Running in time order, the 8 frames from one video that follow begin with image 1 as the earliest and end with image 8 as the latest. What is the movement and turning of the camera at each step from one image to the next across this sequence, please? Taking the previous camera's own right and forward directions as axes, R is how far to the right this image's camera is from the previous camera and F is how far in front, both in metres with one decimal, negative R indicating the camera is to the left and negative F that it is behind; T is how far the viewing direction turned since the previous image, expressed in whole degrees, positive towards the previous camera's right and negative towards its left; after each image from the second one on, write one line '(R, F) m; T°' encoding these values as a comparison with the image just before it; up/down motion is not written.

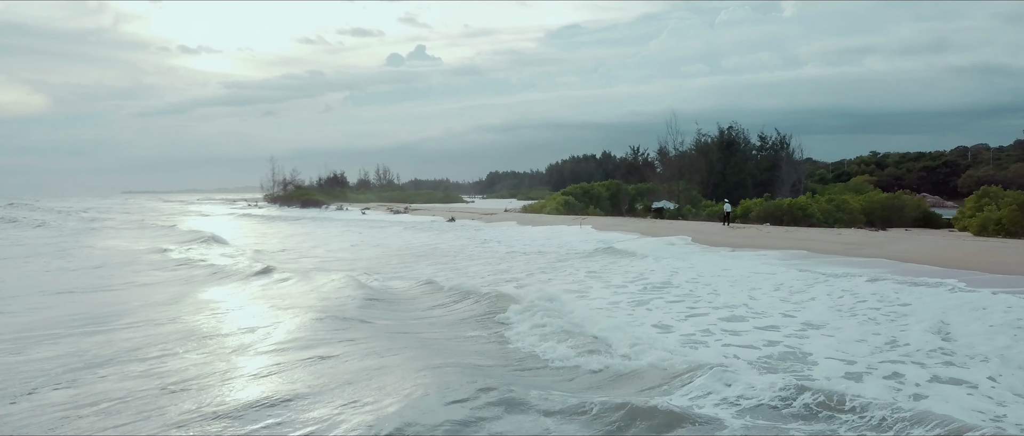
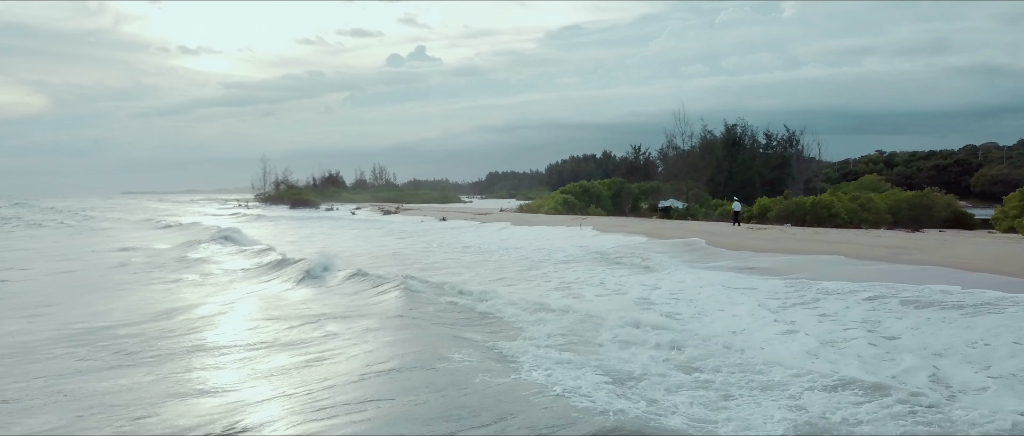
(+0.2, +2.1) m; 0°
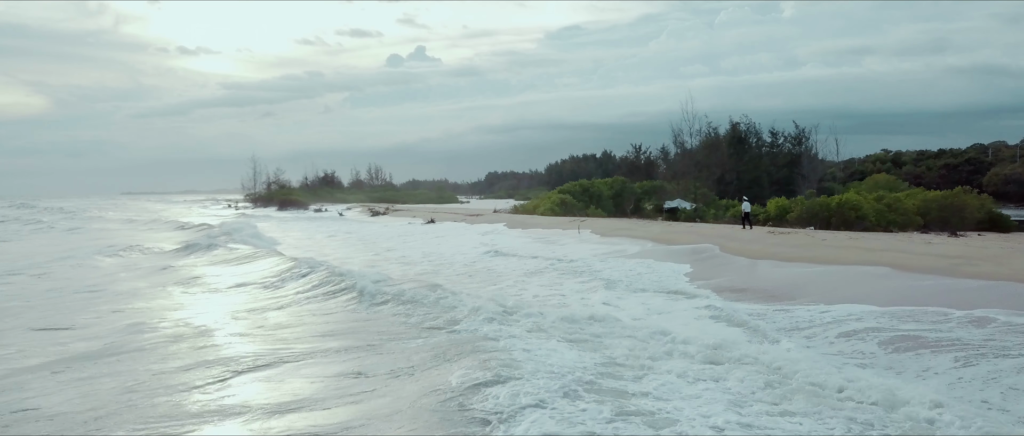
(+0.3, +2.0) m; 0°
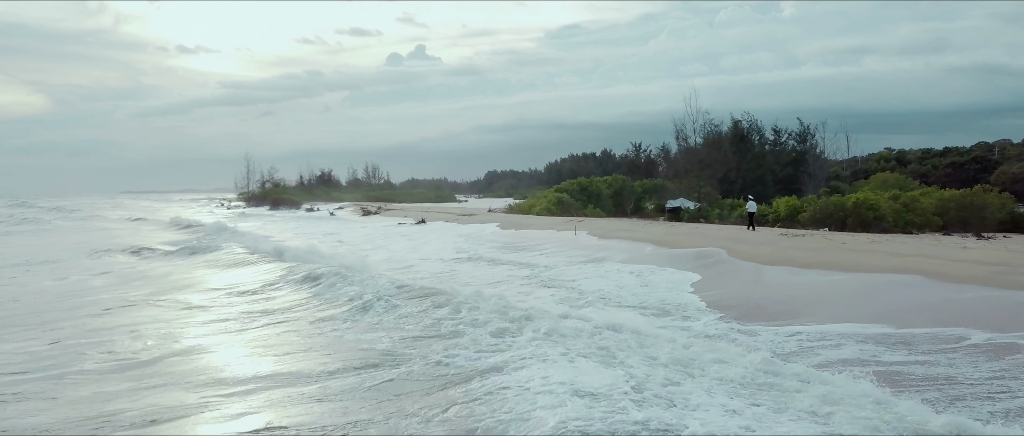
(+0.2, +1.2) m; 0°
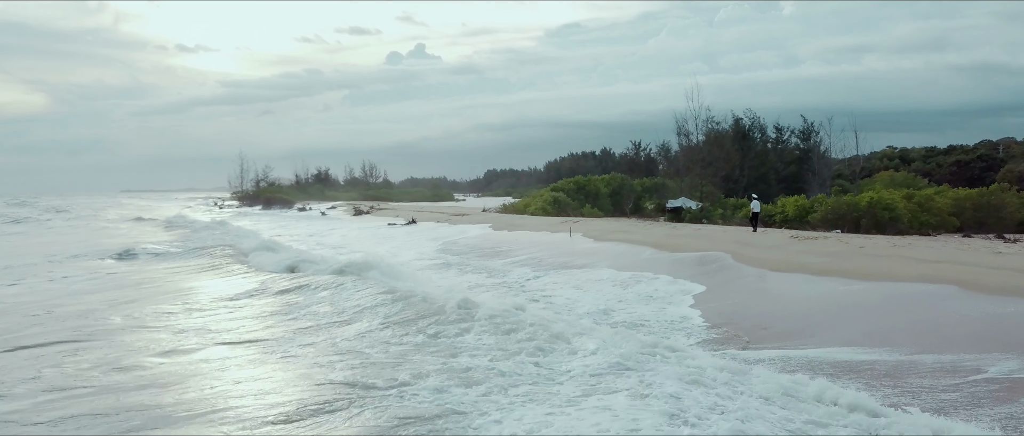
(+0.2, +1.0) m; 0°
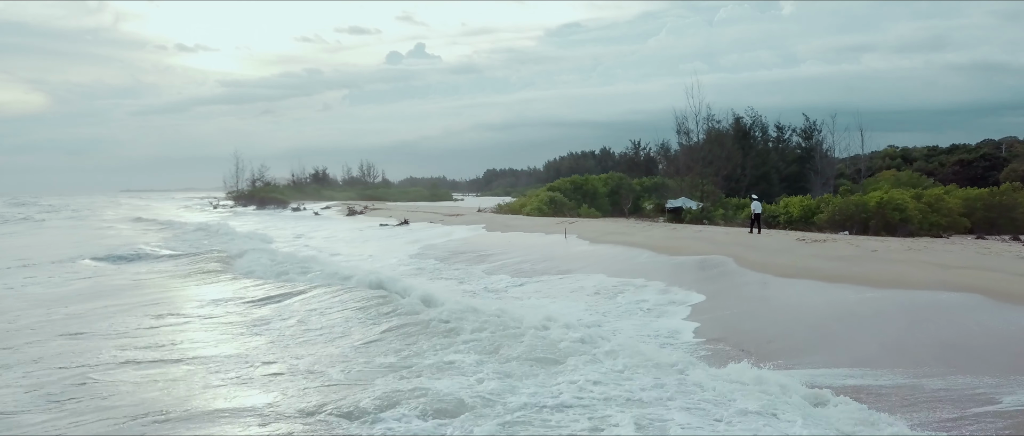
(+0.2, +0.7) m; 0°
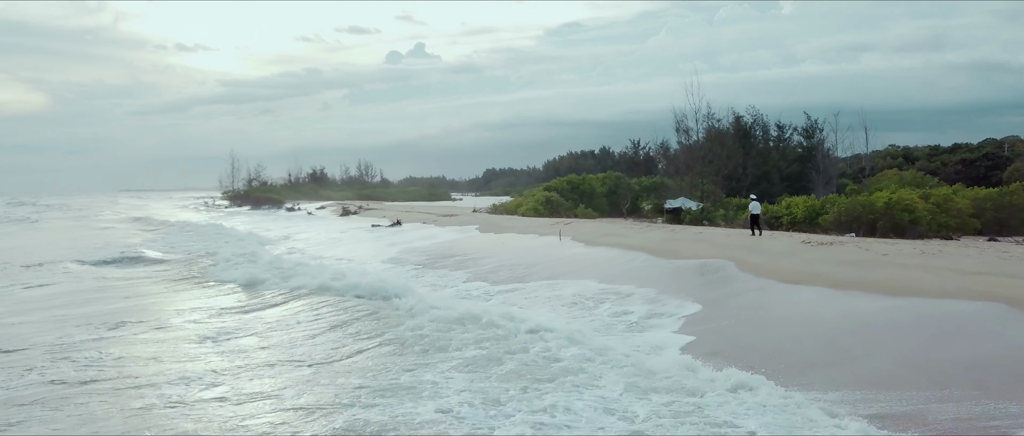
(+0.2, +0.6) m; 0°
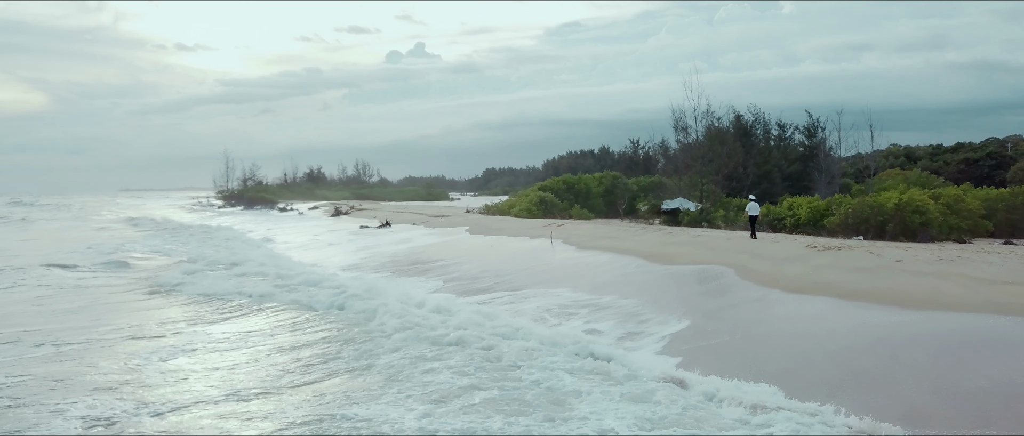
(+0.2, +0.8) m; 0°
